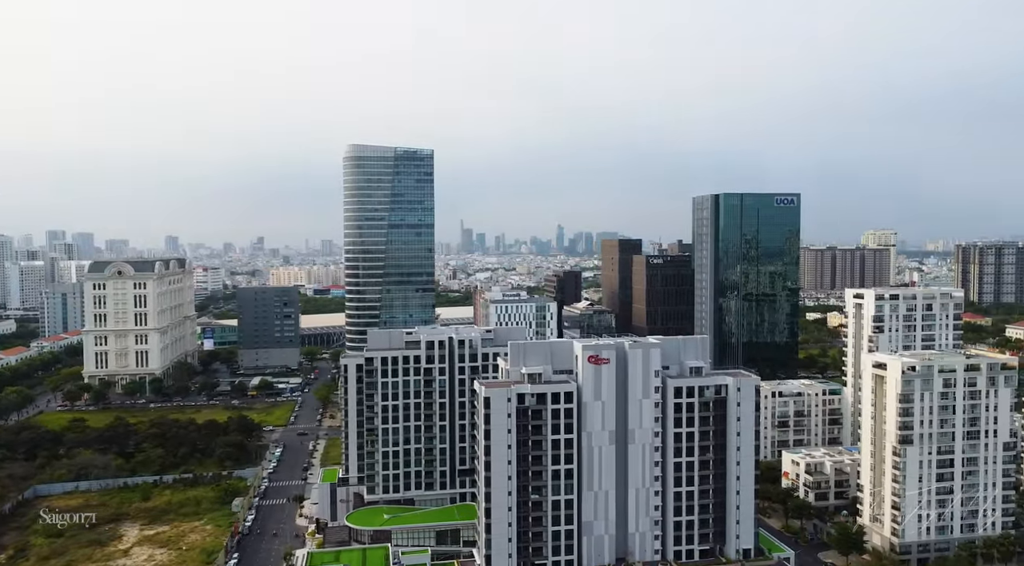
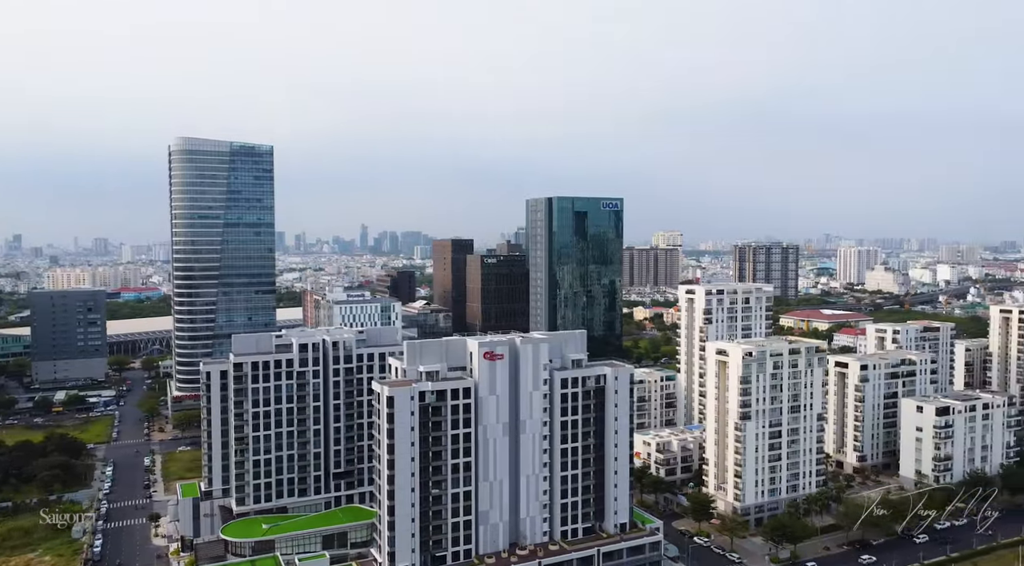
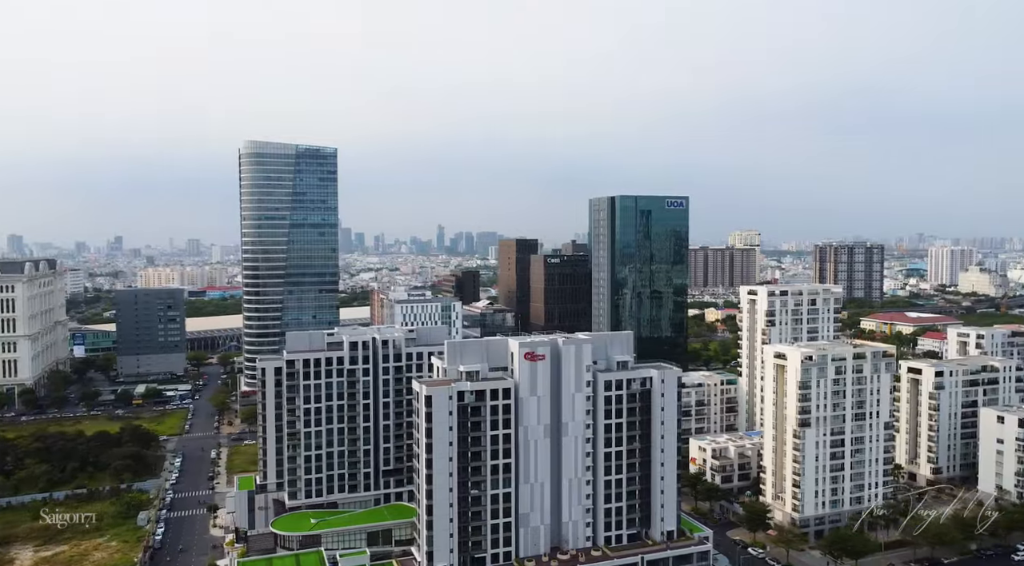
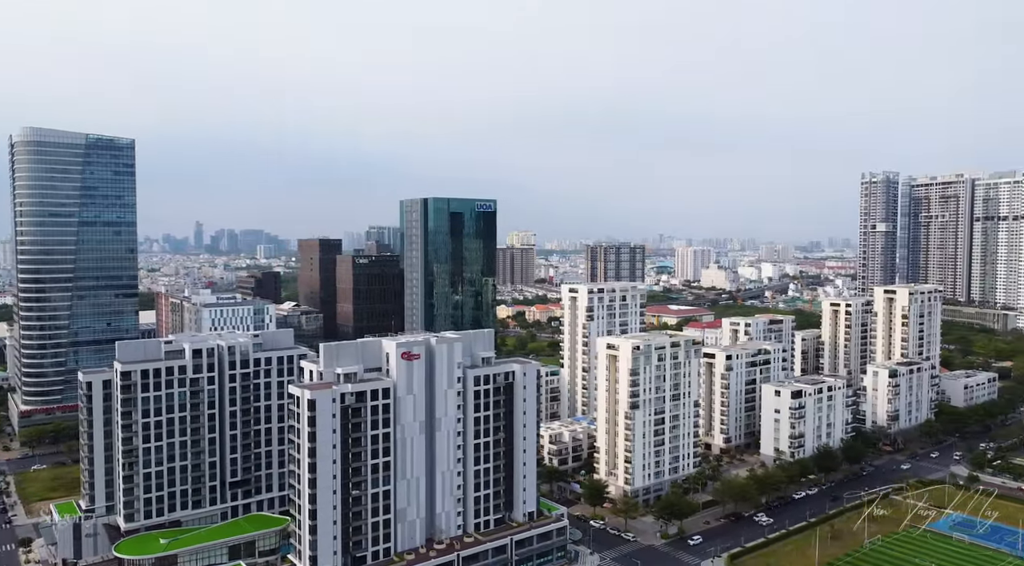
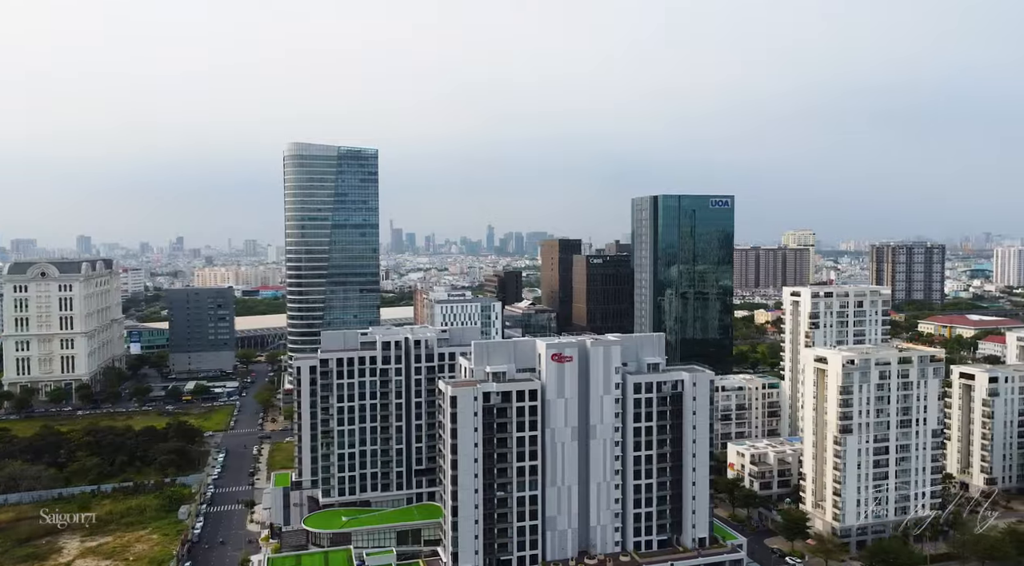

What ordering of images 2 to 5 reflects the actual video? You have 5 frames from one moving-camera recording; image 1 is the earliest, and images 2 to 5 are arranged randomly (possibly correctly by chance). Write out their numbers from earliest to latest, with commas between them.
5, 3, 2, 4
